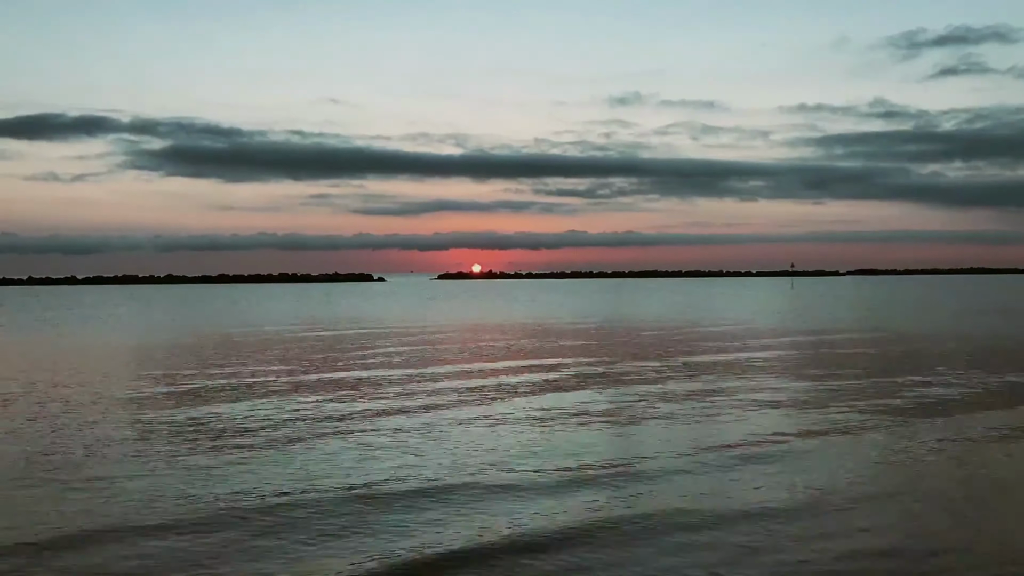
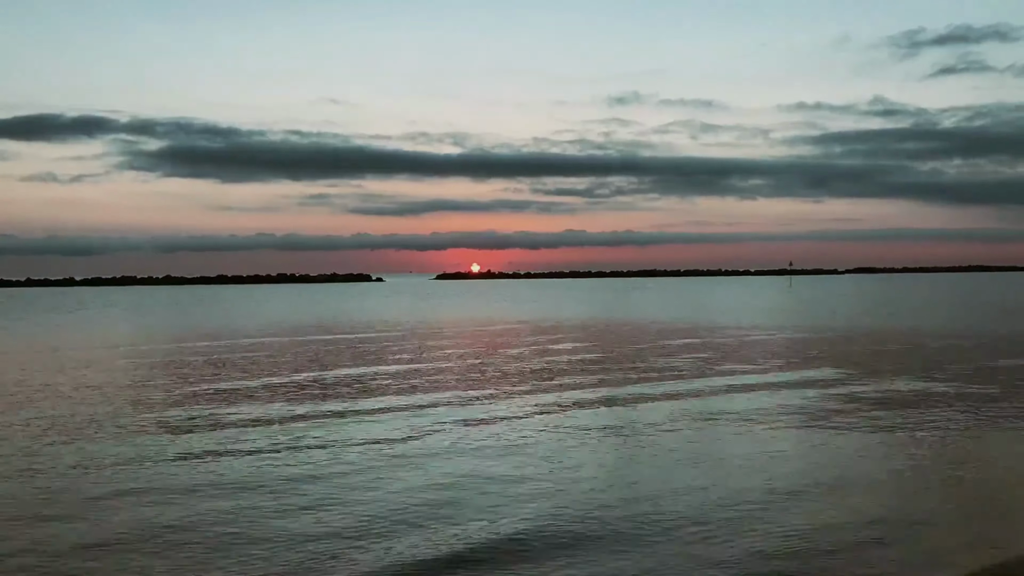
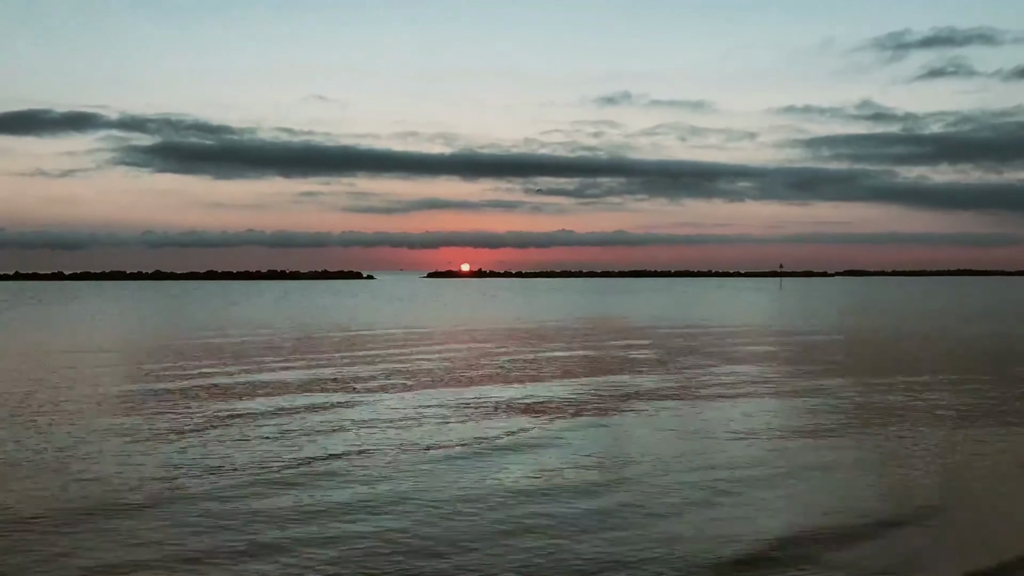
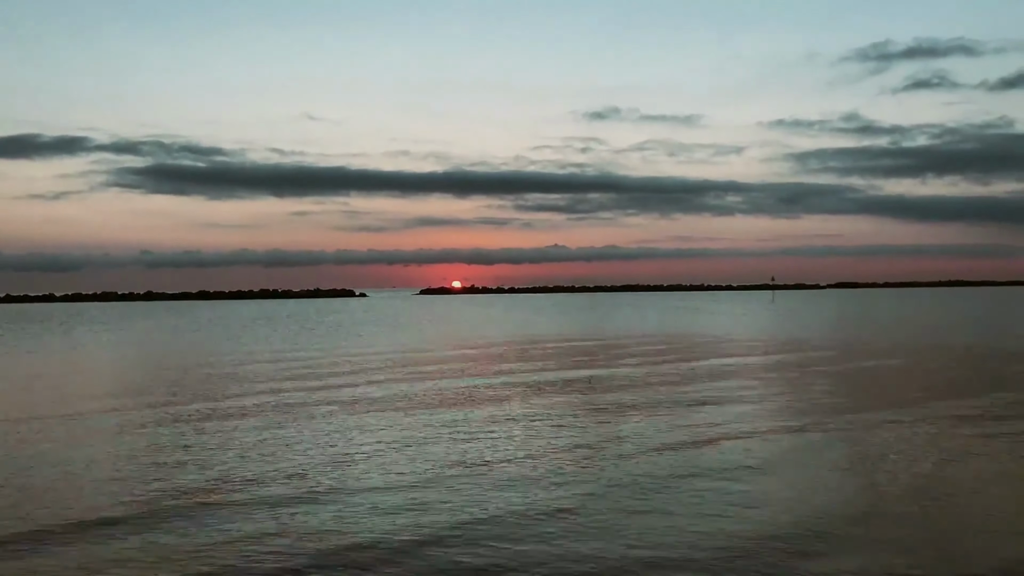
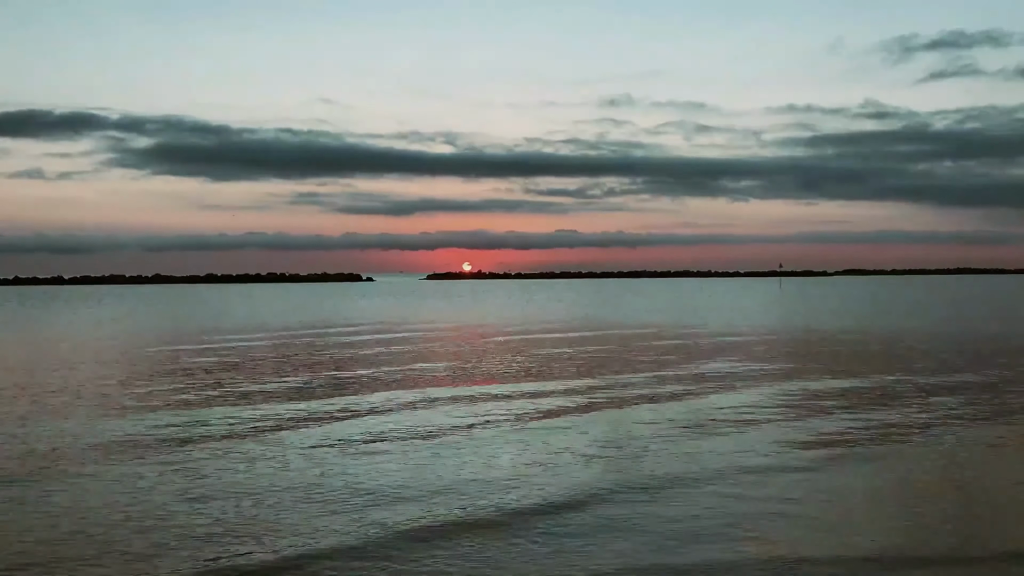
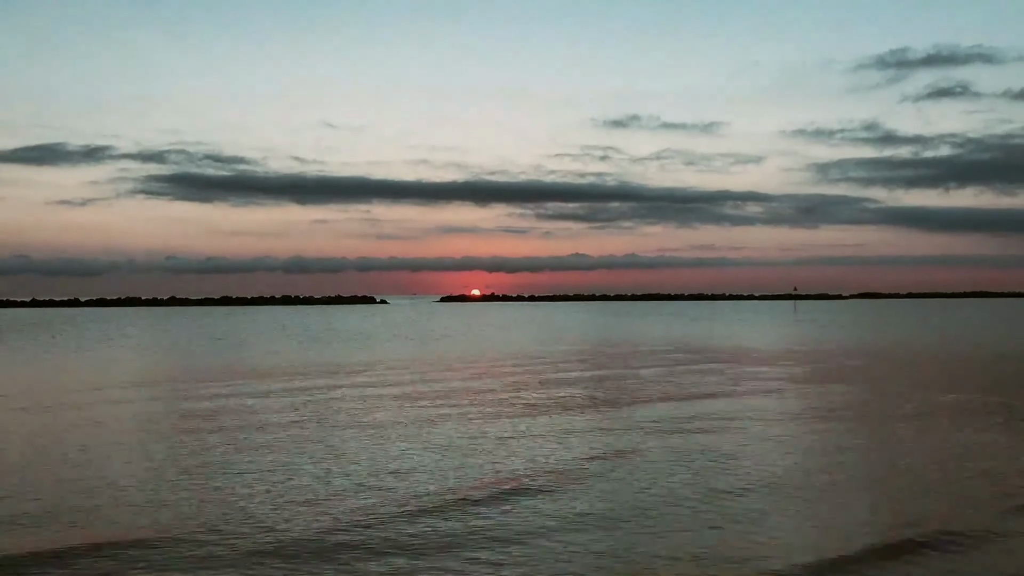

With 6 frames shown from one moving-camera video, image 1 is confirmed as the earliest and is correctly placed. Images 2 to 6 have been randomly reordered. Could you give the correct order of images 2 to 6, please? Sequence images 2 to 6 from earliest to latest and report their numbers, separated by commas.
2, 5, 6, 4, 3
